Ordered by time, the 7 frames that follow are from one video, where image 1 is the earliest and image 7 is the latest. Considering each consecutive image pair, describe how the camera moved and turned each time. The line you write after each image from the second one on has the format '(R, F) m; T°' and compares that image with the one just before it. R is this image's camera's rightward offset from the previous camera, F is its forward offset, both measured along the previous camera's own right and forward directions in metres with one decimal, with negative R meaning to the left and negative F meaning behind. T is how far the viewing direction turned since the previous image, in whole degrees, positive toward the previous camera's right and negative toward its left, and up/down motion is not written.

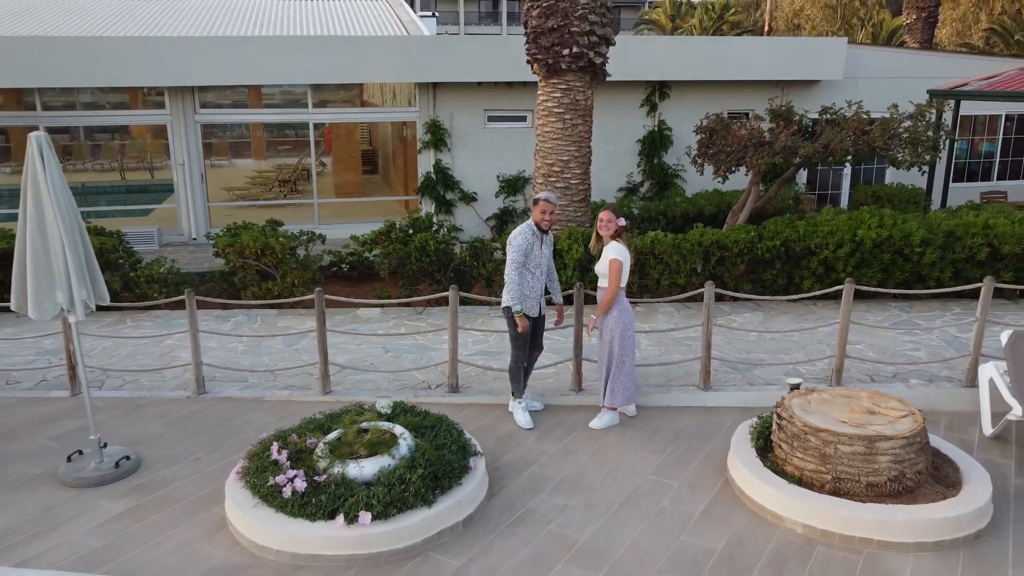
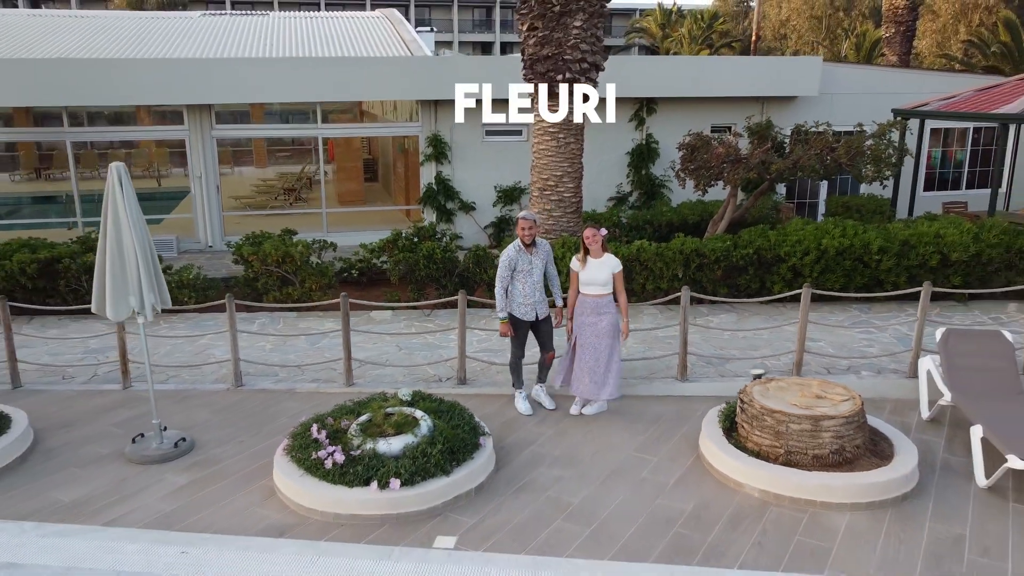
(-0.1, -0.8) m; +1°
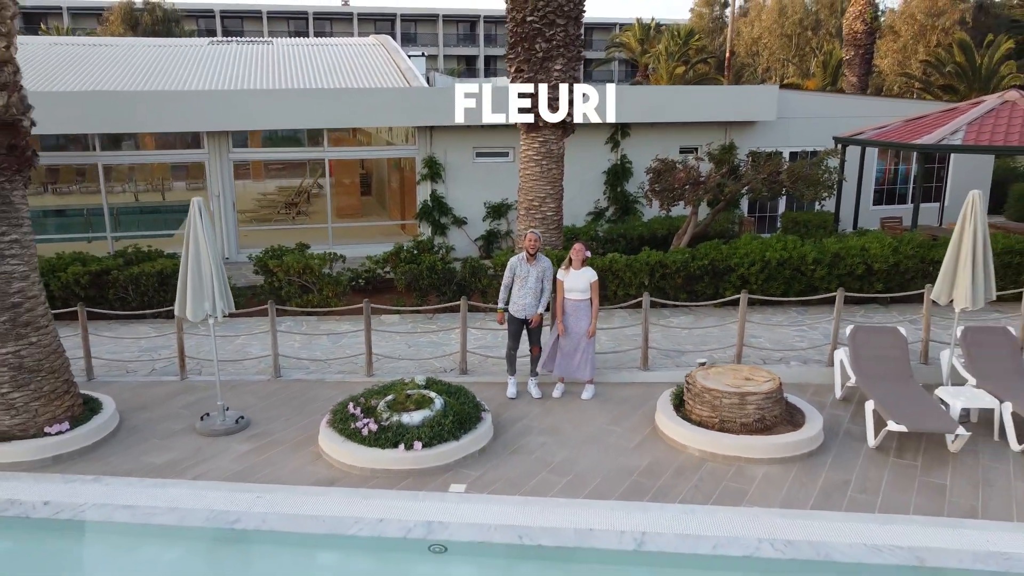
(-0.1, -1.4) m; +1°
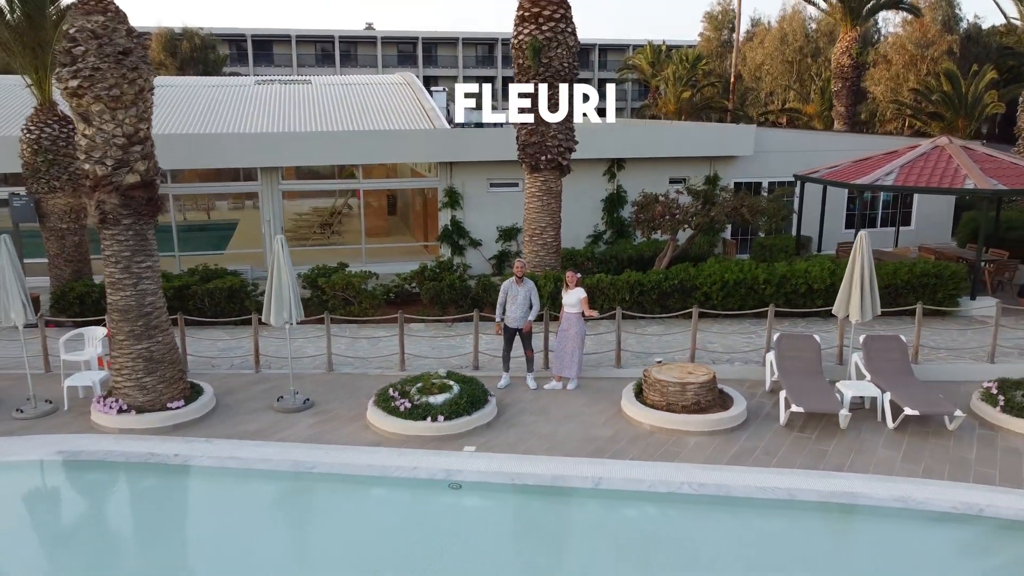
(+0.2, -2.2) m; -1°
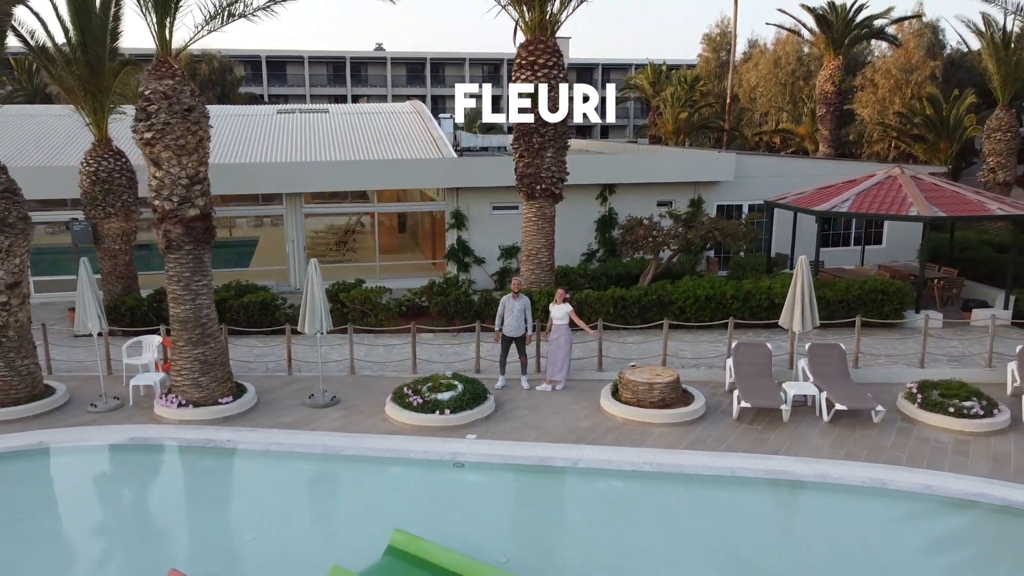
(+0.1, -1.6) m; 0°
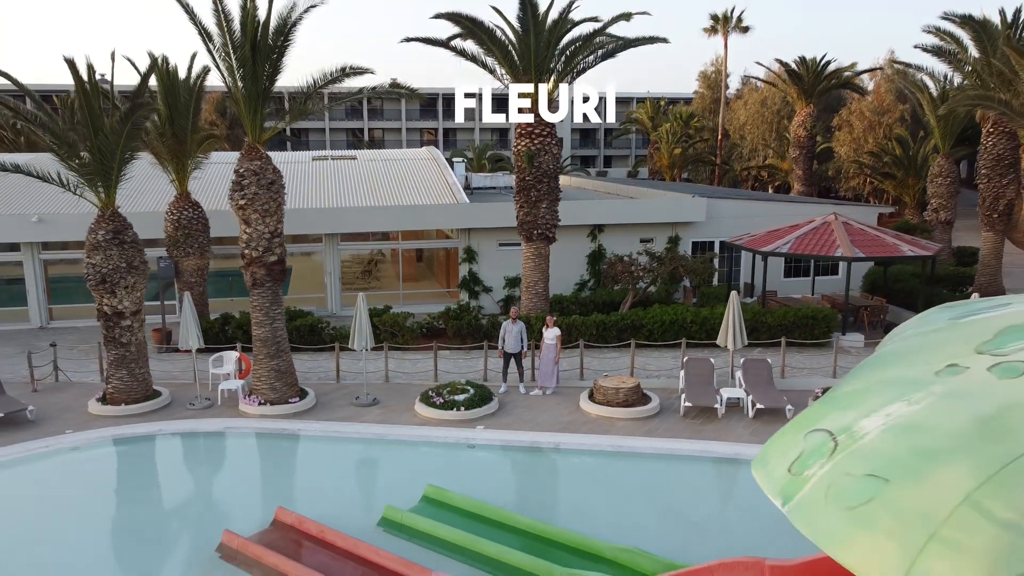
(+0.1, -3.2) m; -1°
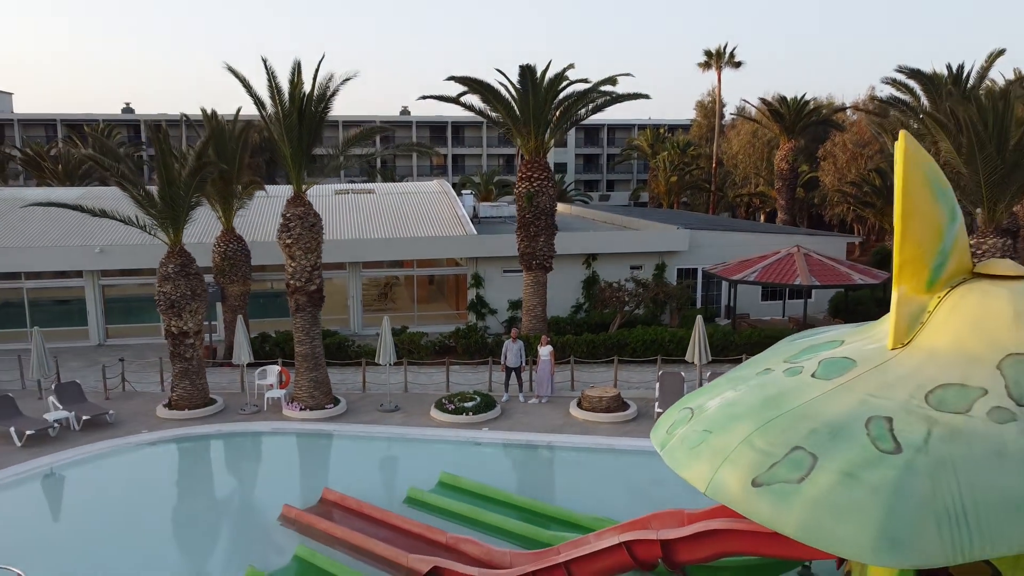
(+0.1, -2.6) m; -1°
